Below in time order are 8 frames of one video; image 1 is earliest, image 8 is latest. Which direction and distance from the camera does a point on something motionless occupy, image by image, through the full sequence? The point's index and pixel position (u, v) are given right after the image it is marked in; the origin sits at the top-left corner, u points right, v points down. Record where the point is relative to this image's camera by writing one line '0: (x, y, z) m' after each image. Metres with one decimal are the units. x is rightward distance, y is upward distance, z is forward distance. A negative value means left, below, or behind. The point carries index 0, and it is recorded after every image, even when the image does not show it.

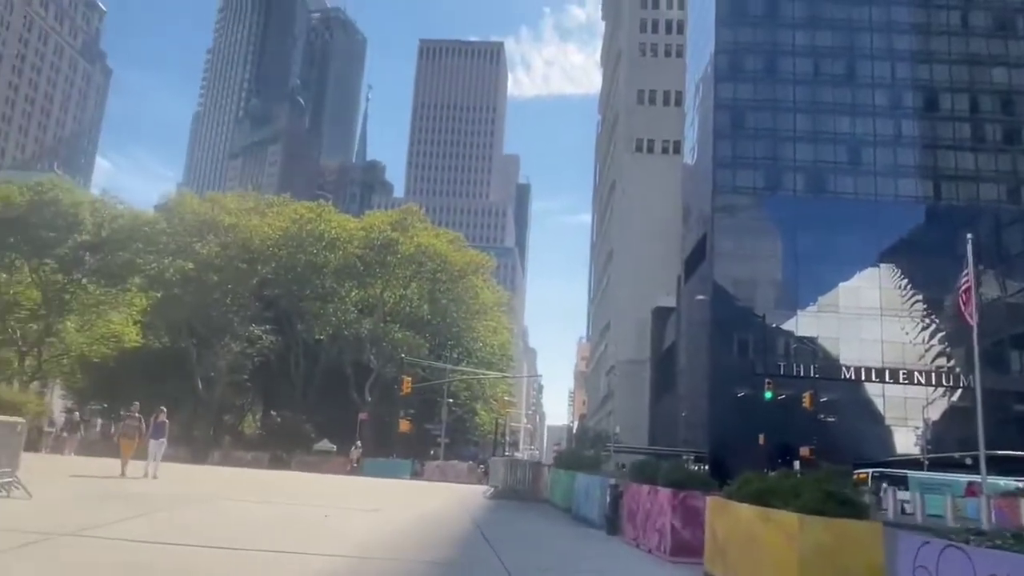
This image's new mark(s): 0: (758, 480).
0: (+3.1, -2.5, +10.7) m
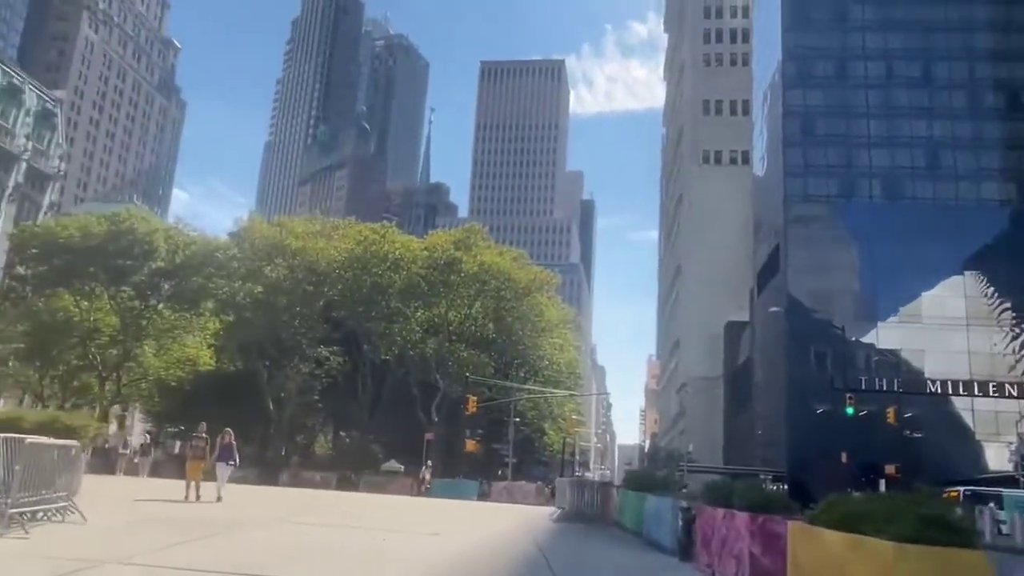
0: (+3.9, -2.5, +9.6) m
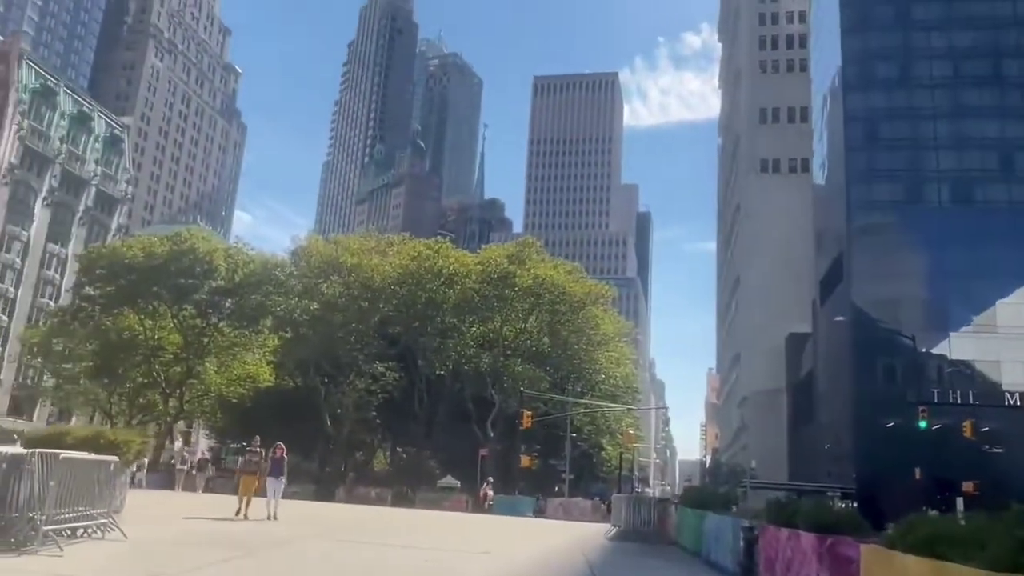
0: (+4.4, -2.5, +8.8) m
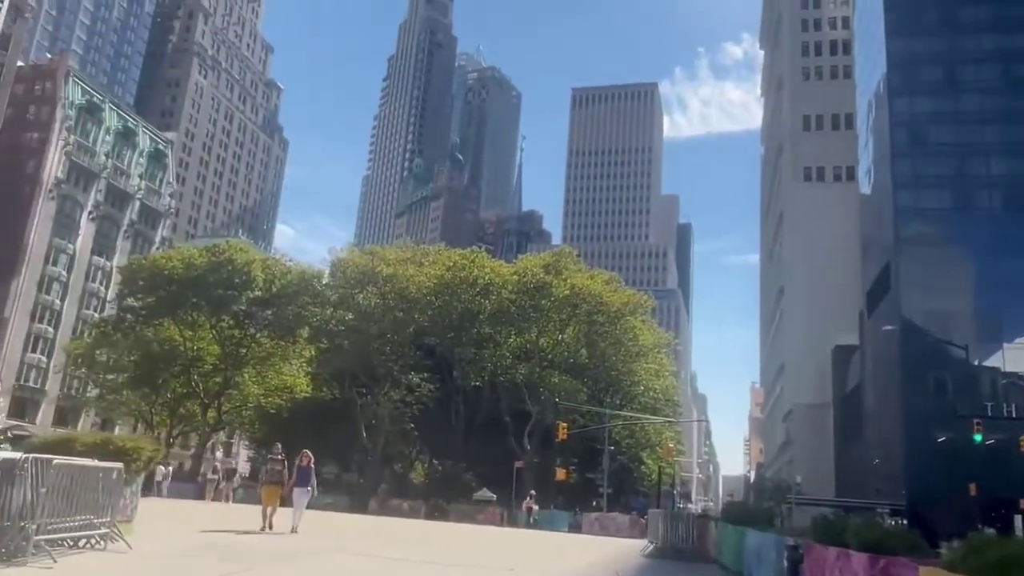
0: (+4.6, -2.5, +7.9) m
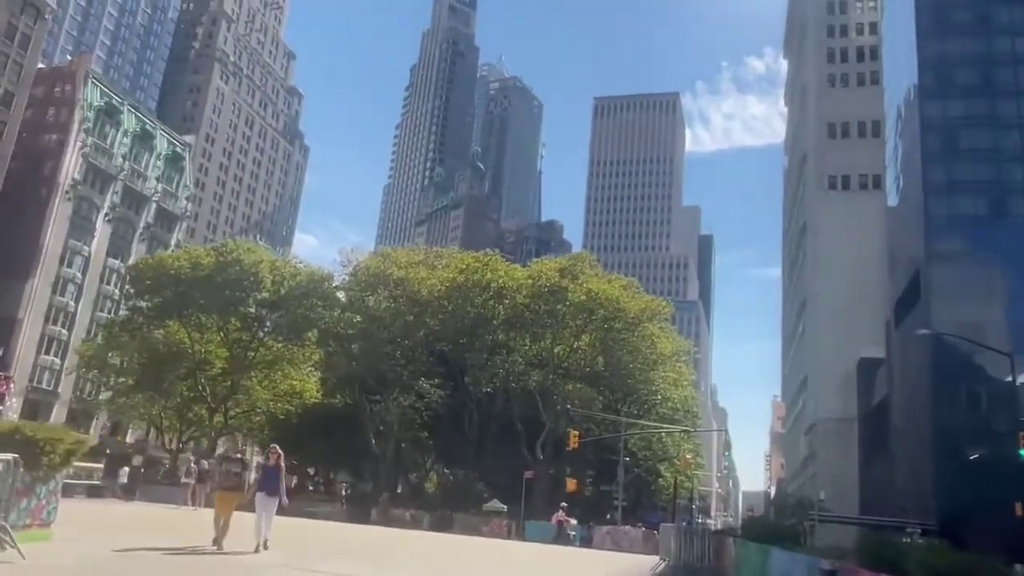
0: (+4.3, -2.2, +6.2) m
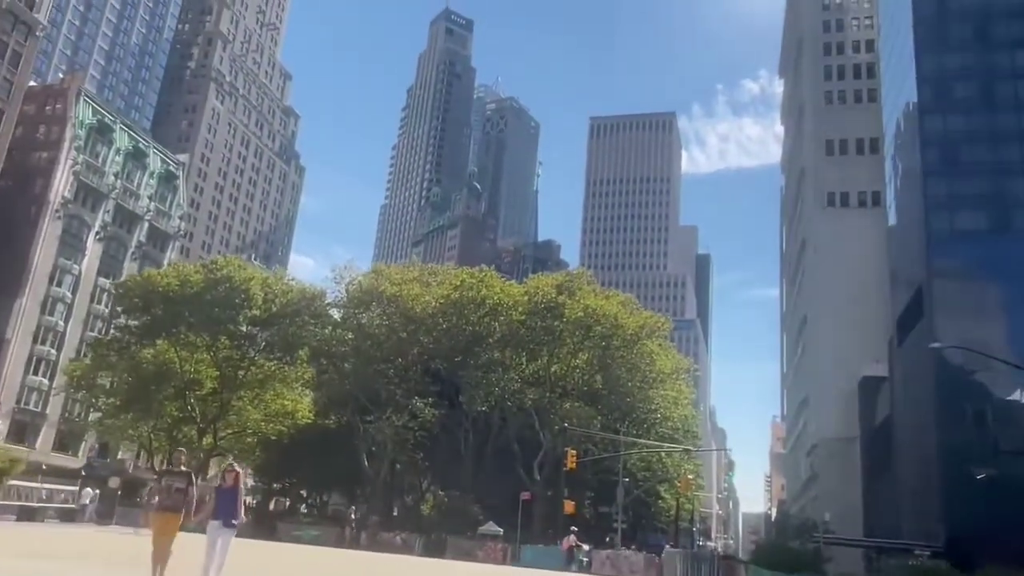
0: (+4.2, -2.0, +5.0) m
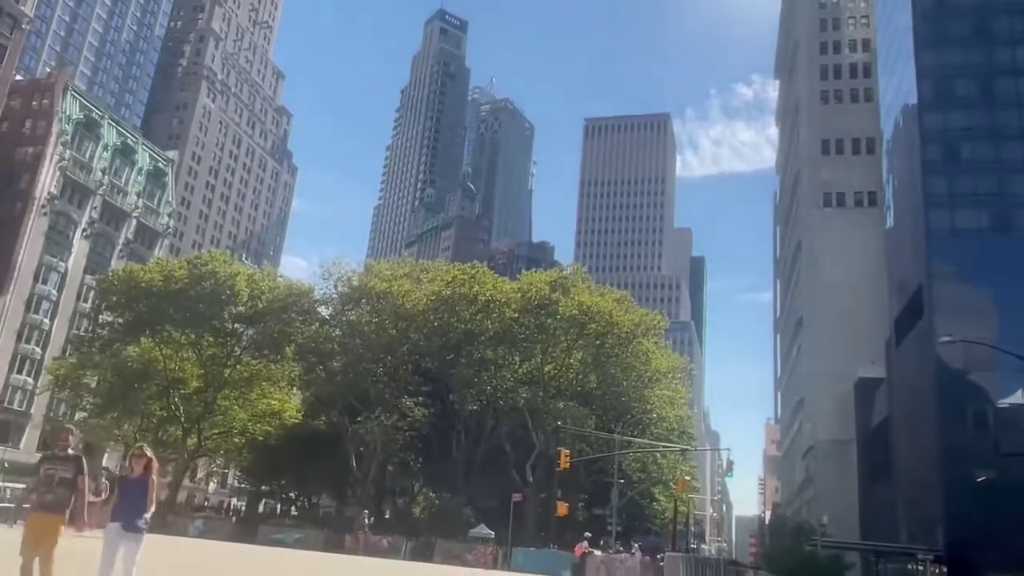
0: (+4.1, -1.7, +3.9) m
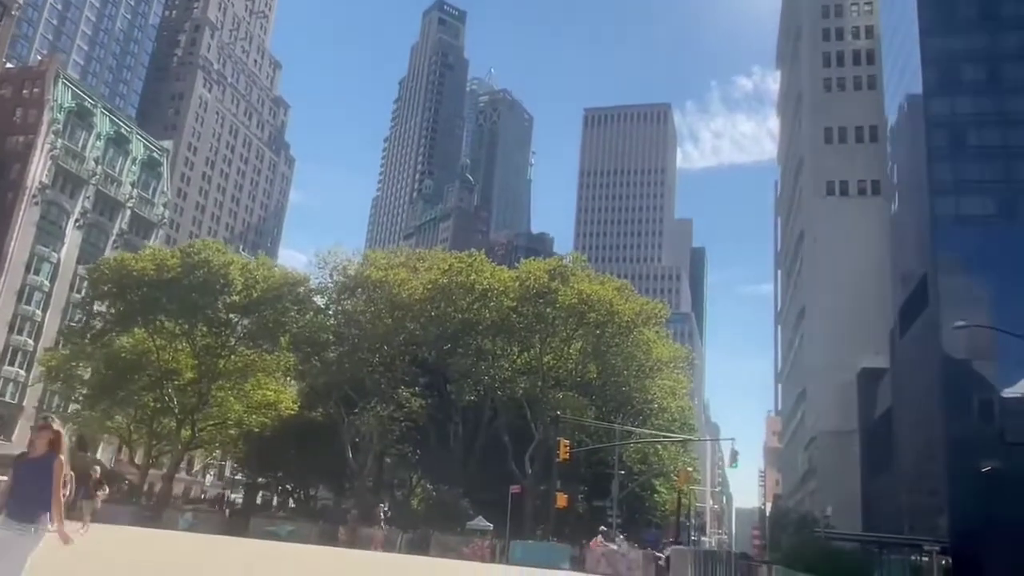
0: (+4.1, -1.4, +2.9) m
